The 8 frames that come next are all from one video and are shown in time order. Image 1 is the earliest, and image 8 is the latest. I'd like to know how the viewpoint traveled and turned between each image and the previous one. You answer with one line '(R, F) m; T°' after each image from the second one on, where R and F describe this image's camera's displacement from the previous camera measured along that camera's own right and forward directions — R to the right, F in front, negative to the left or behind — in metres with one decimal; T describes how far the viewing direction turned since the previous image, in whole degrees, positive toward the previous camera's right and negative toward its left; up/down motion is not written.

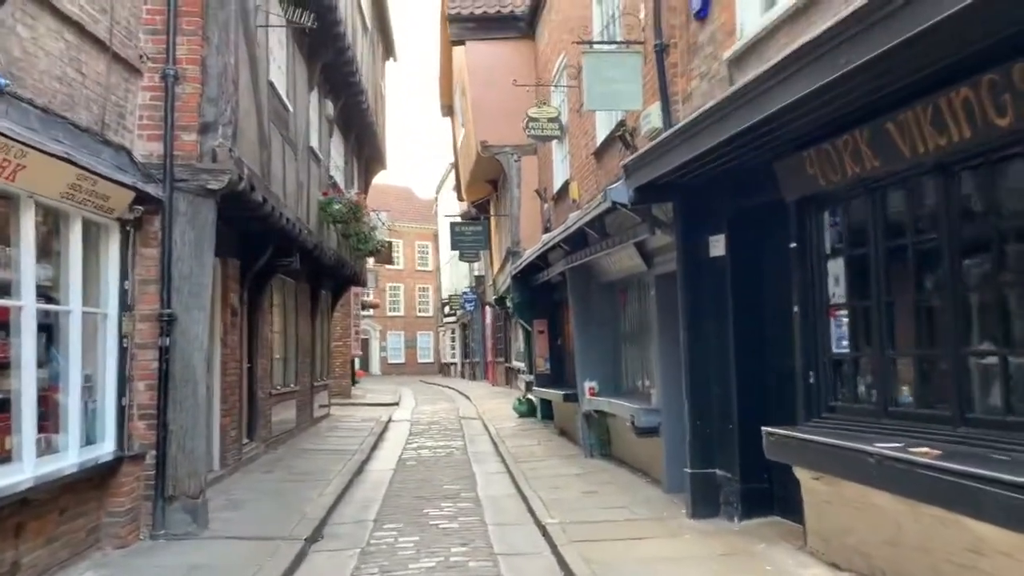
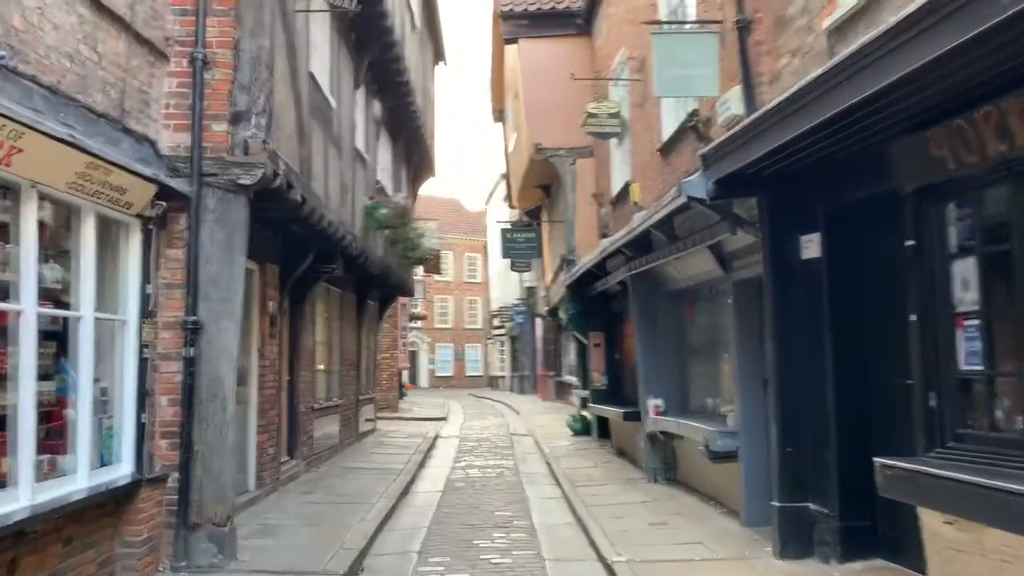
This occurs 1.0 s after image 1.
(-0.1, +0.8) m; -3°
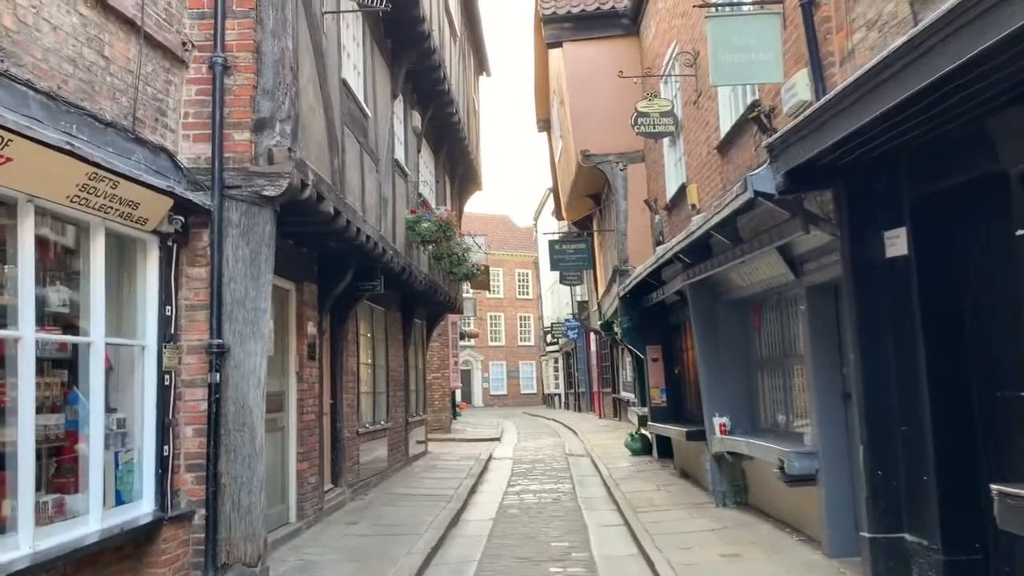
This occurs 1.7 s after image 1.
(0.0, +0.6) m; -3°
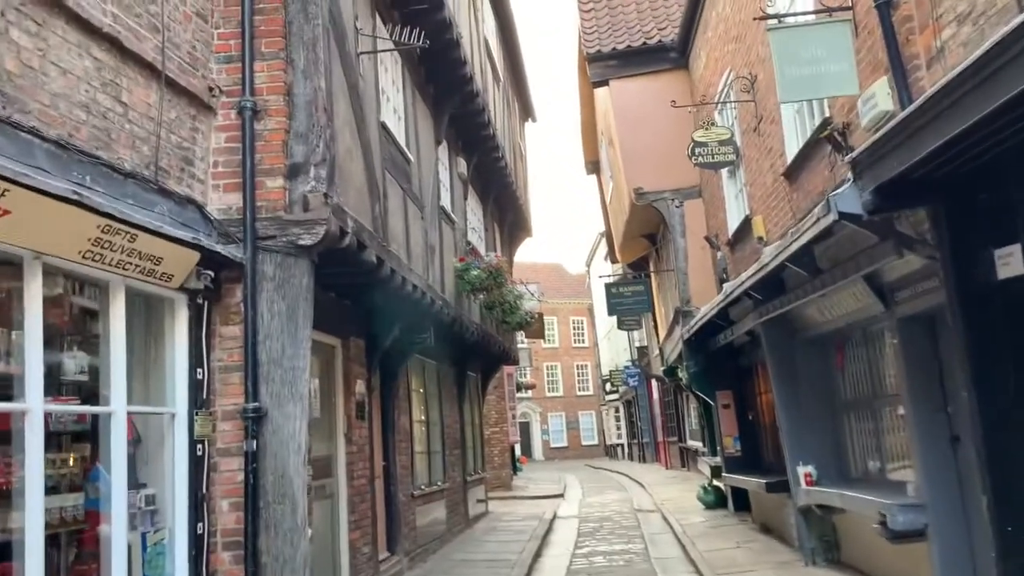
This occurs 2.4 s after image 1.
(0.0, +0.5) m; -3°
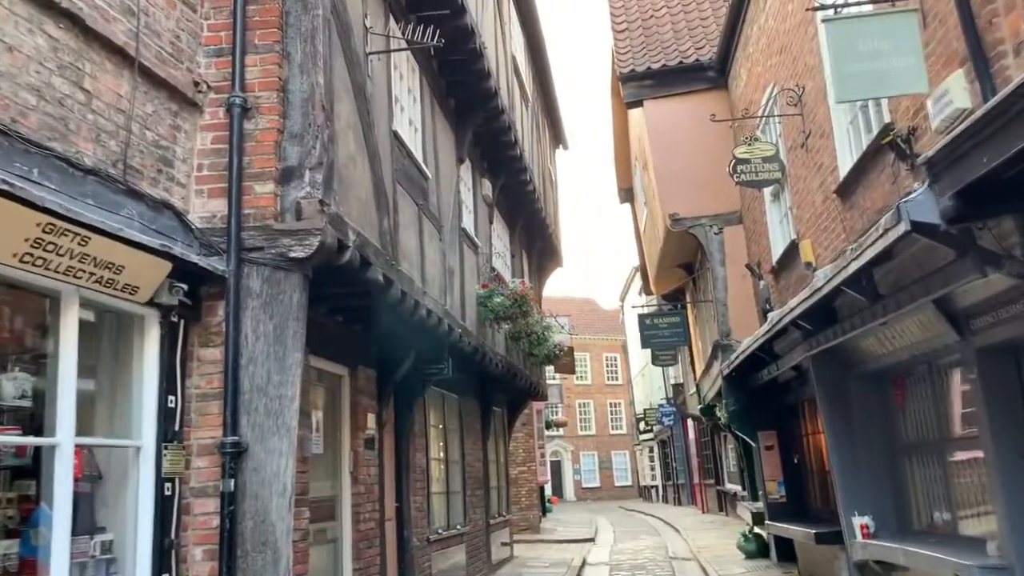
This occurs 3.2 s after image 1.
(+0.1, +0.7) m; -2°
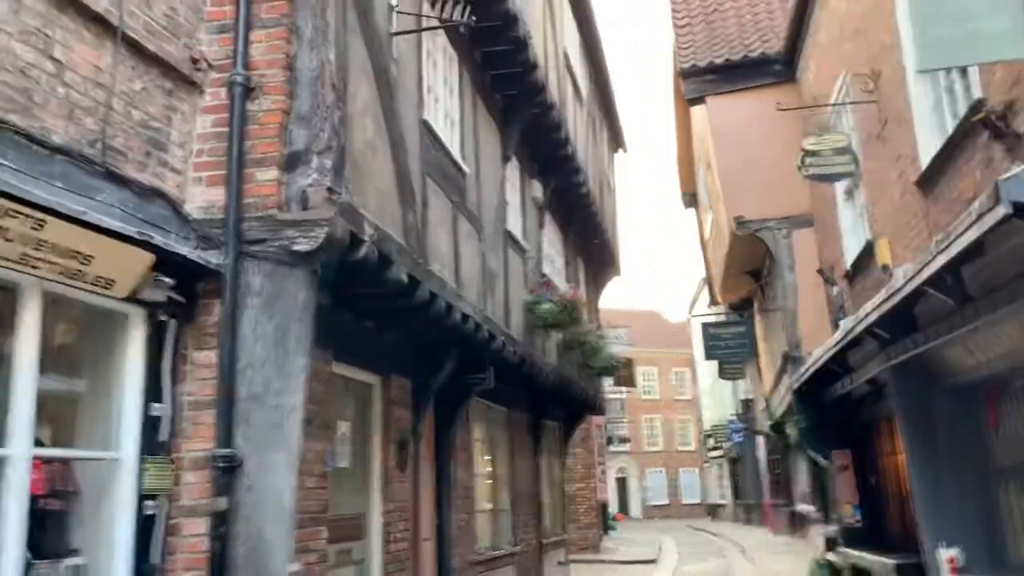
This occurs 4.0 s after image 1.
(+0.2, +0.6) m; -4°
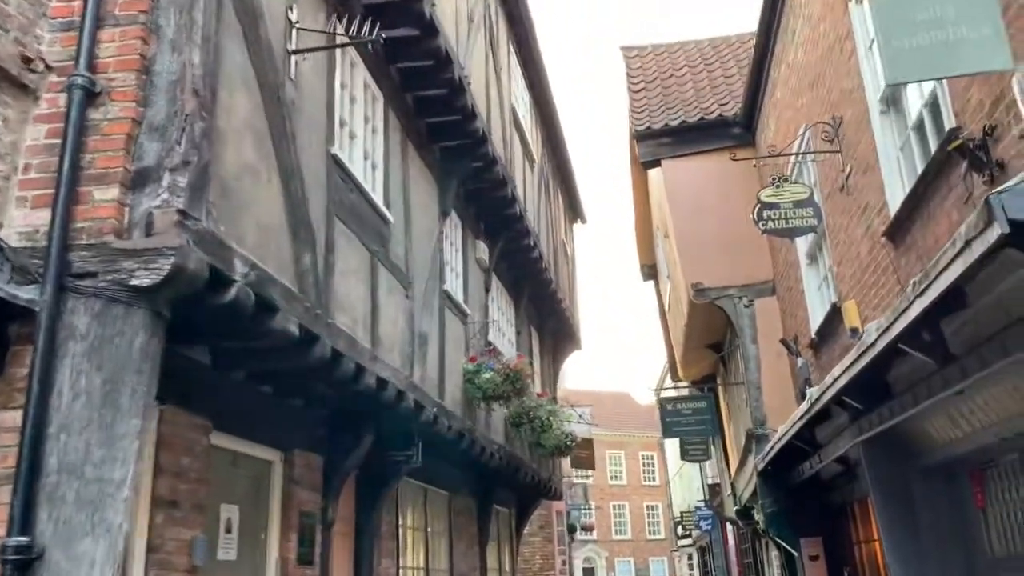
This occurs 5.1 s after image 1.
(+0.3, +0.8) m; +2°
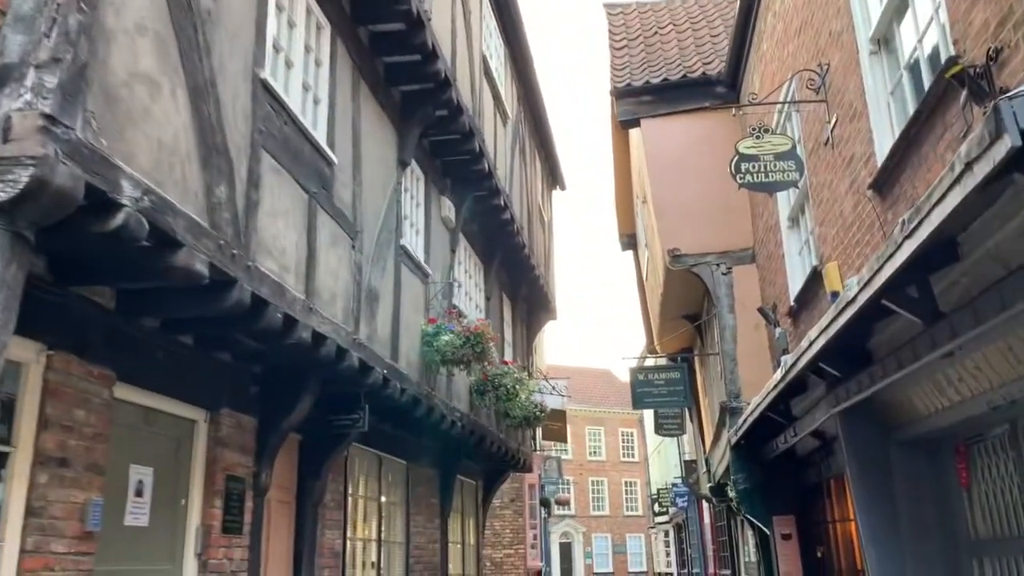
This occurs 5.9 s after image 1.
(+0.2, +0.5) m; +1°
